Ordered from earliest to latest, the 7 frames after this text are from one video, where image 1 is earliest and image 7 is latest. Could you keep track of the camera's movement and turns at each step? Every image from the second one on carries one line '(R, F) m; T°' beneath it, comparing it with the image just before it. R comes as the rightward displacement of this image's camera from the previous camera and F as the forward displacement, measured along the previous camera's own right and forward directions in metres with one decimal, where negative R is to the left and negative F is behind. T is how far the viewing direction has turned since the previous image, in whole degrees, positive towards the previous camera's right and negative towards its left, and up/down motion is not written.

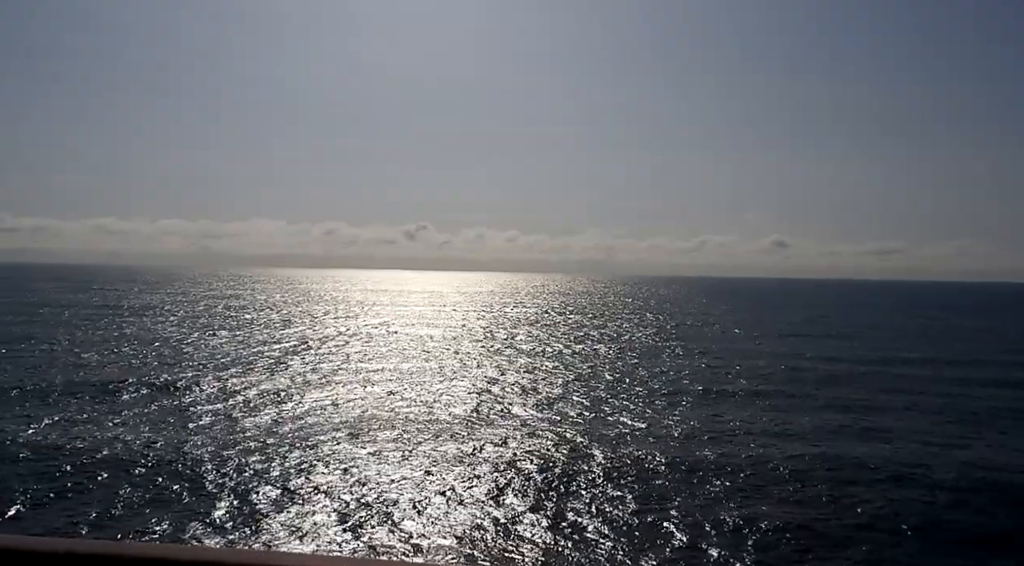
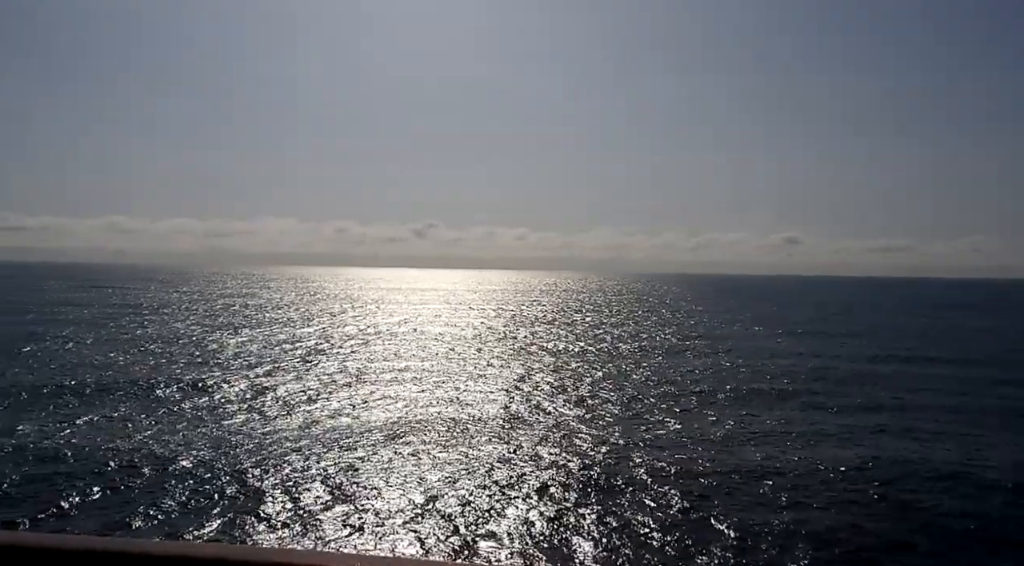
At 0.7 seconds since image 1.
(-0.5, -0.1) m; -1°
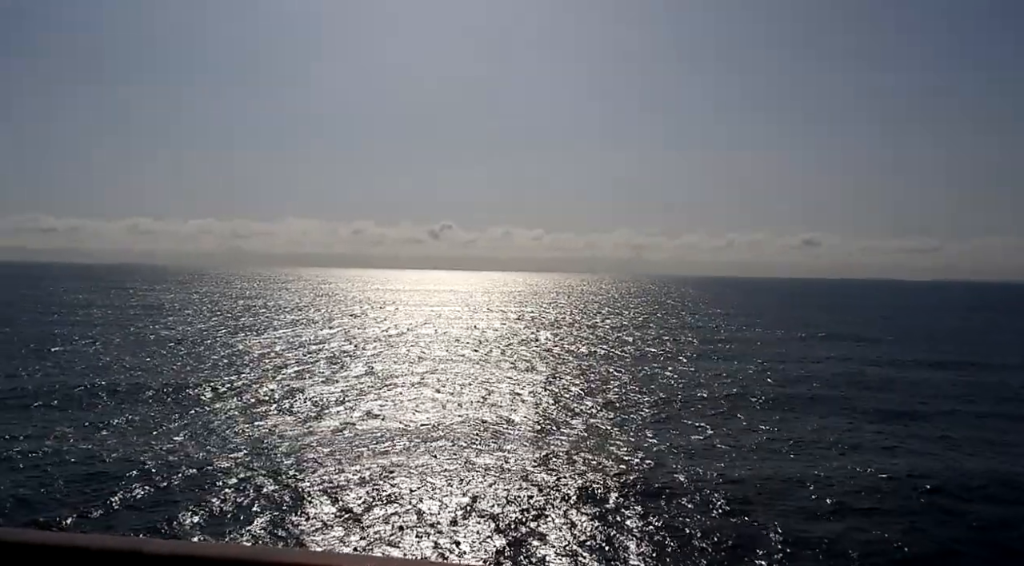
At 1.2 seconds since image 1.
(-0.4, -0.1) m; -1°
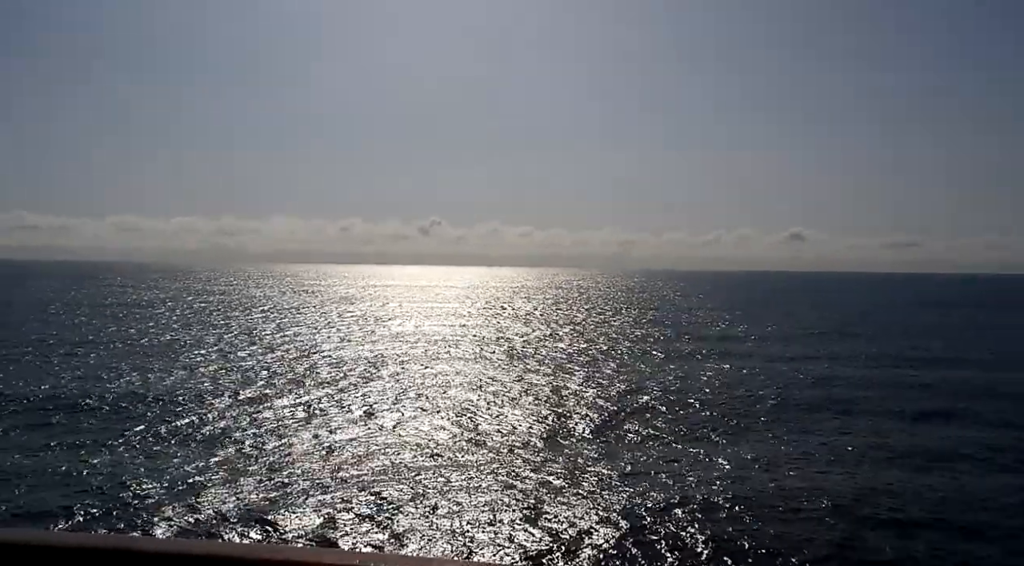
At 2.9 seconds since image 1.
(+0.7, -1.0) m; +1°
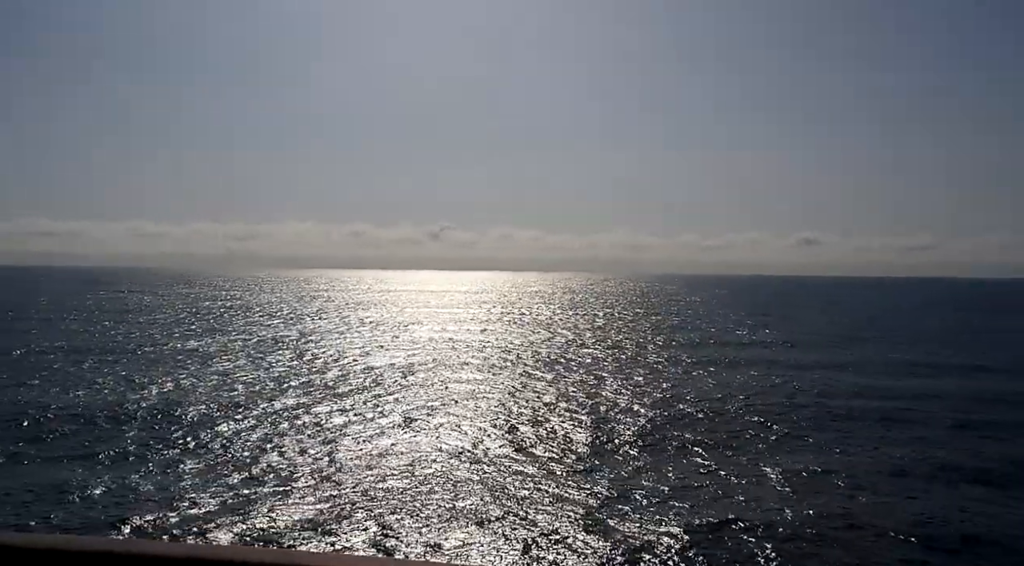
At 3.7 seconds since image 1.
(+0.6, +0.6) m; -1°
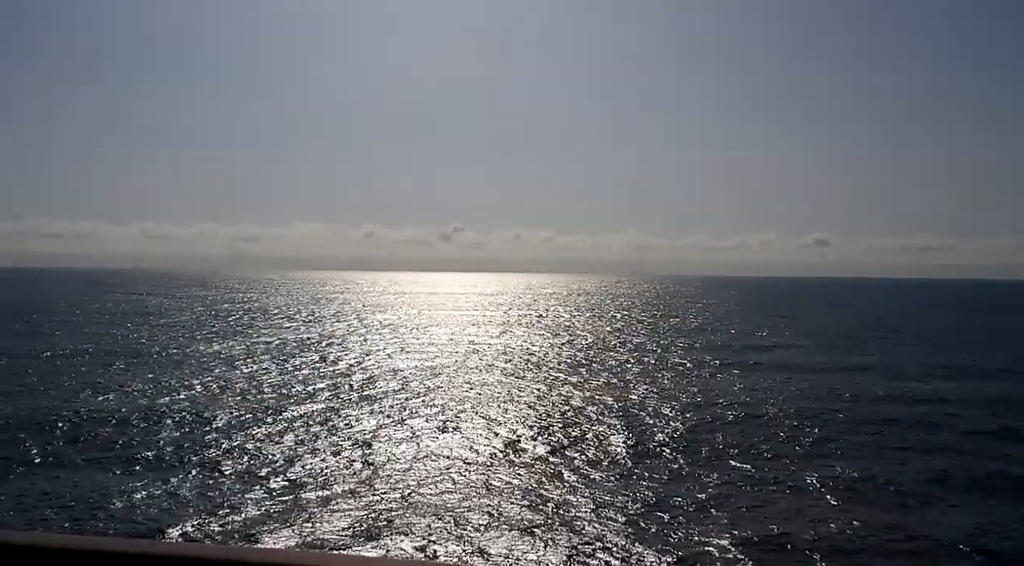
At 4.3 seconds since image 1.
(-0.4, 0.0) m; -1°
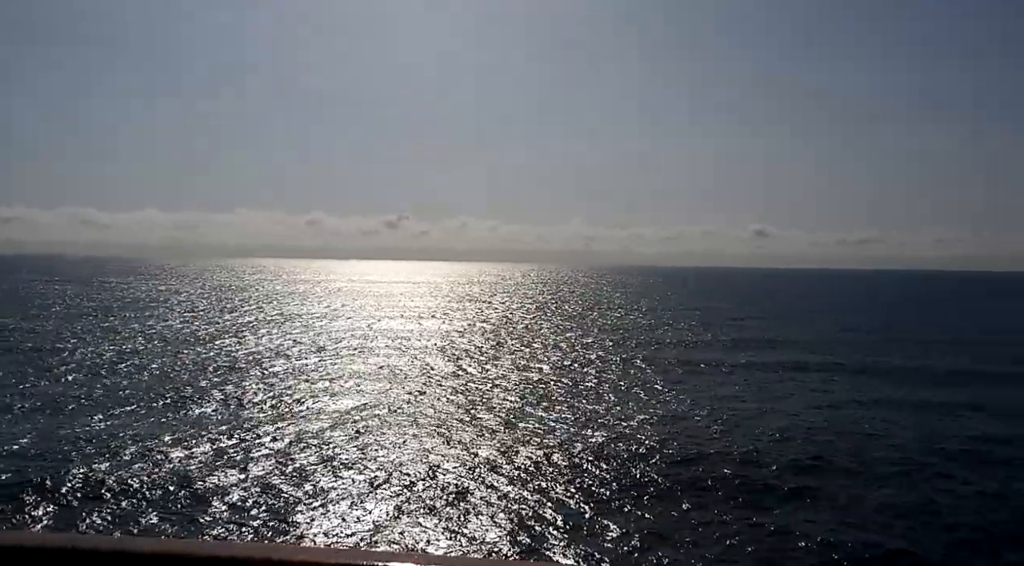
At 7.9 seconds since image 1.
(-3.4, -0.1) m; +4°
